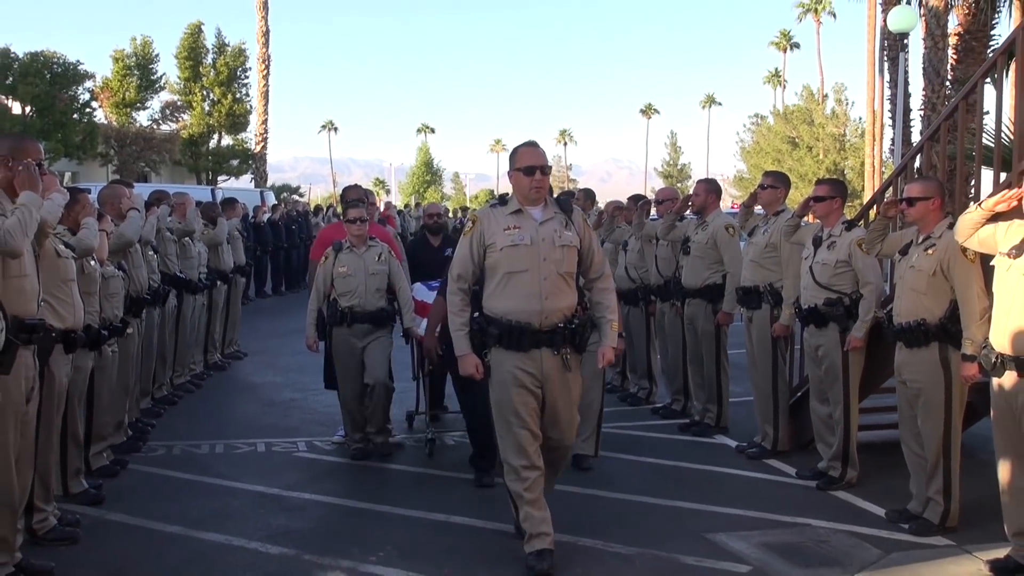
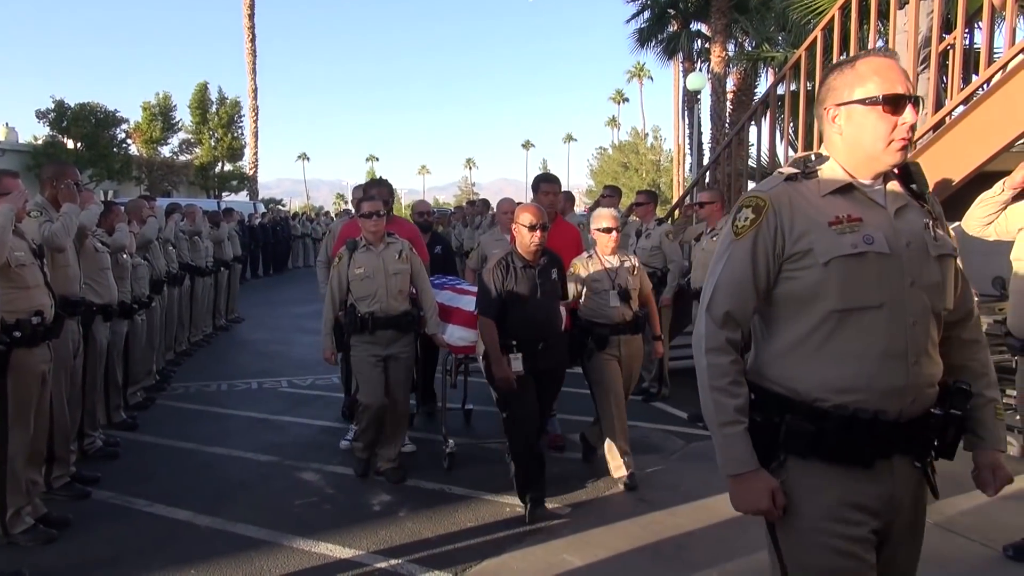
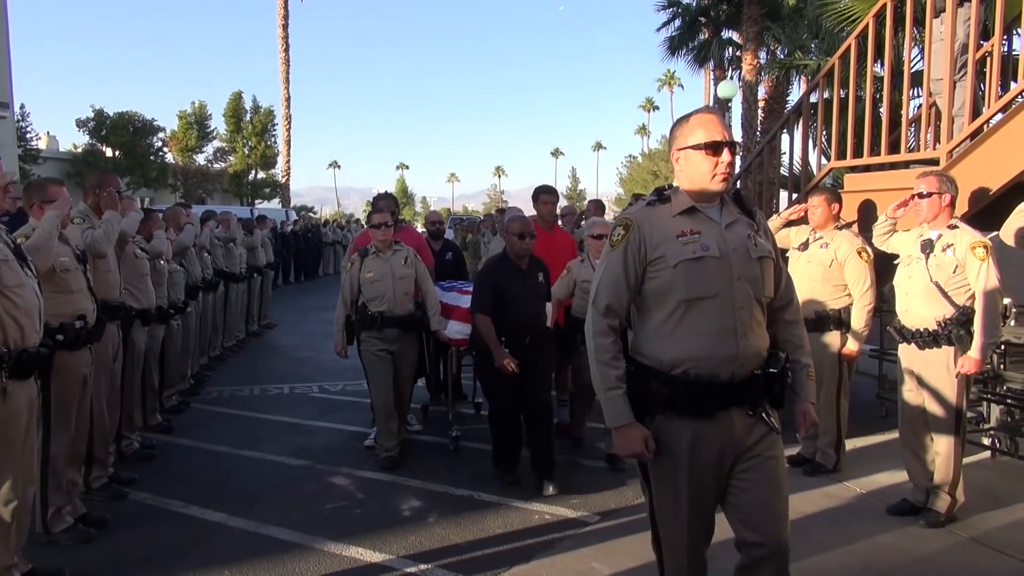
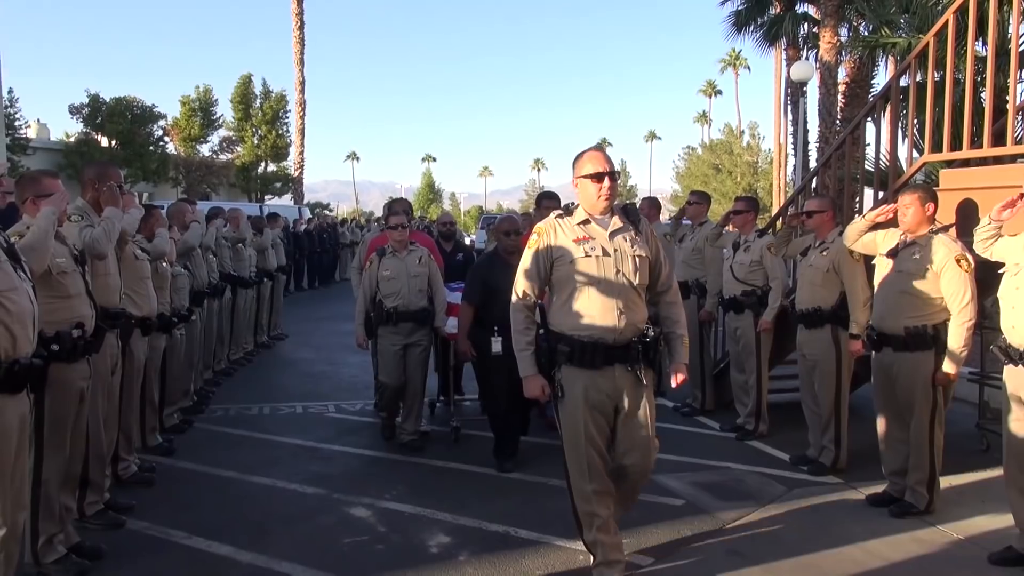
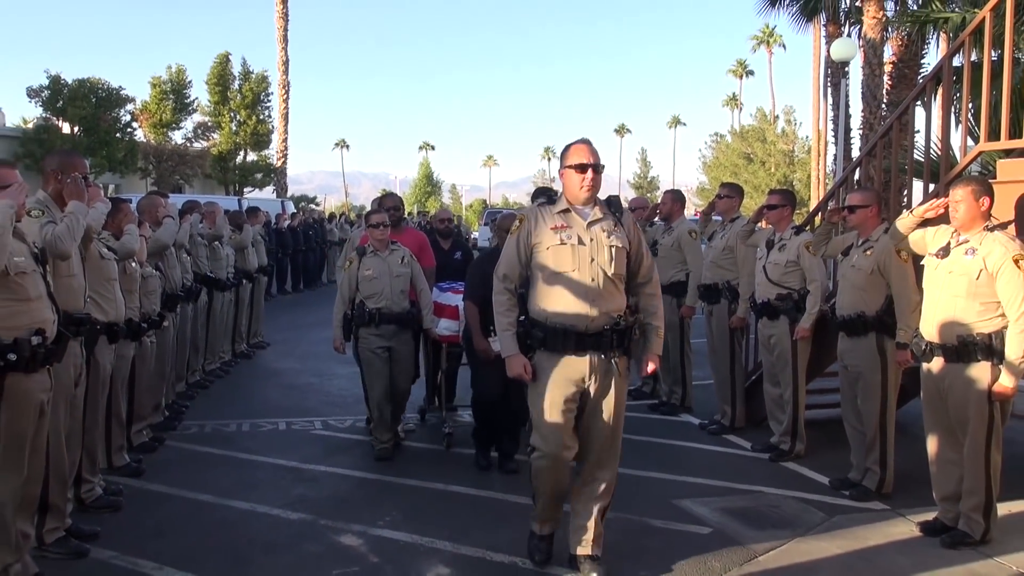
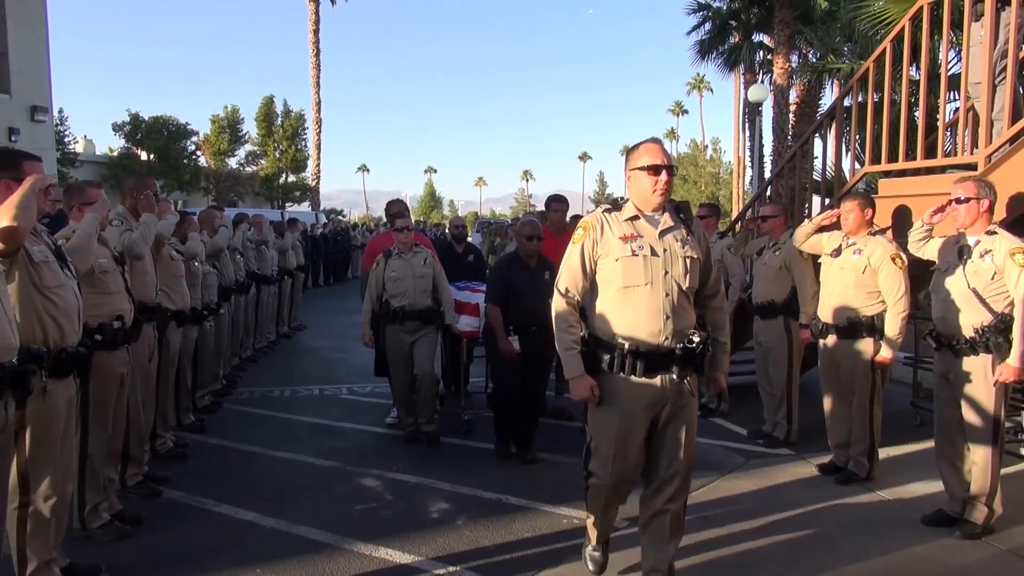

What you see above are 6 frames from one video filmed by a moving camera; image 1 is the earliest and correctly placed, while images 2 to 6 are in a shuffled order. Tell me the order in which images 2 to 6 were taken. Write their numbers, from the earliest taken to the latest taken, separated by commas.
5, 4, 6, 3, 2
